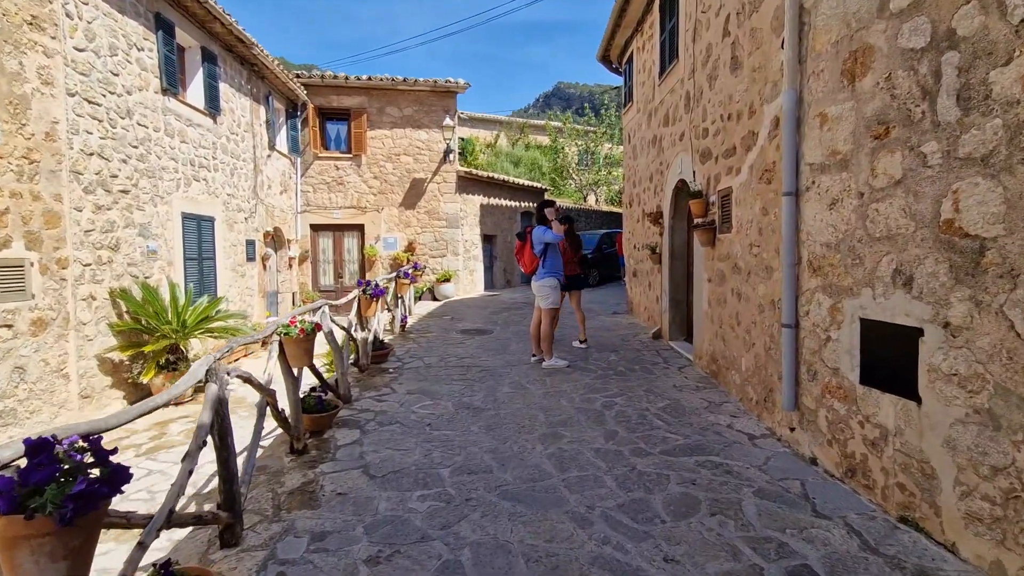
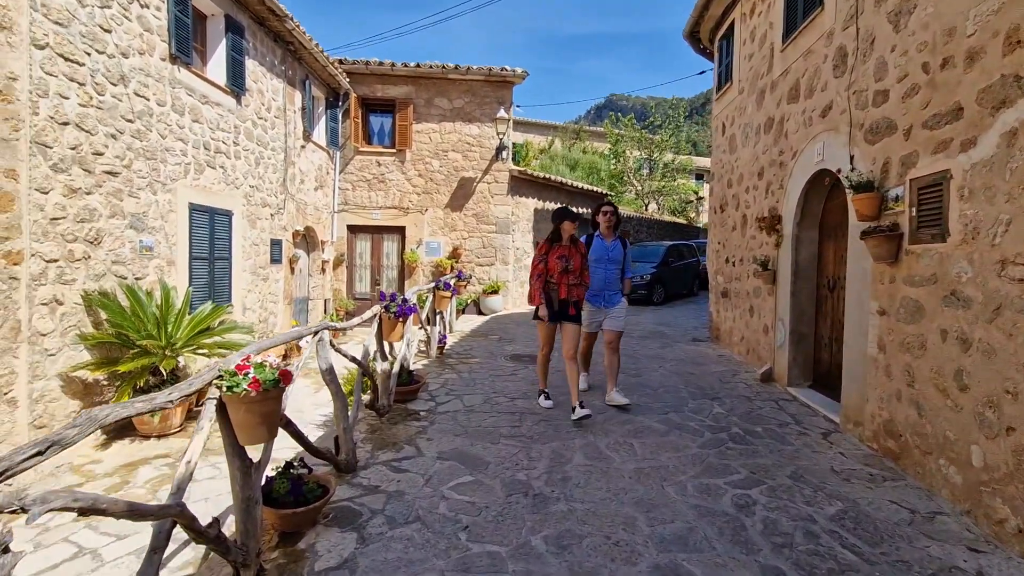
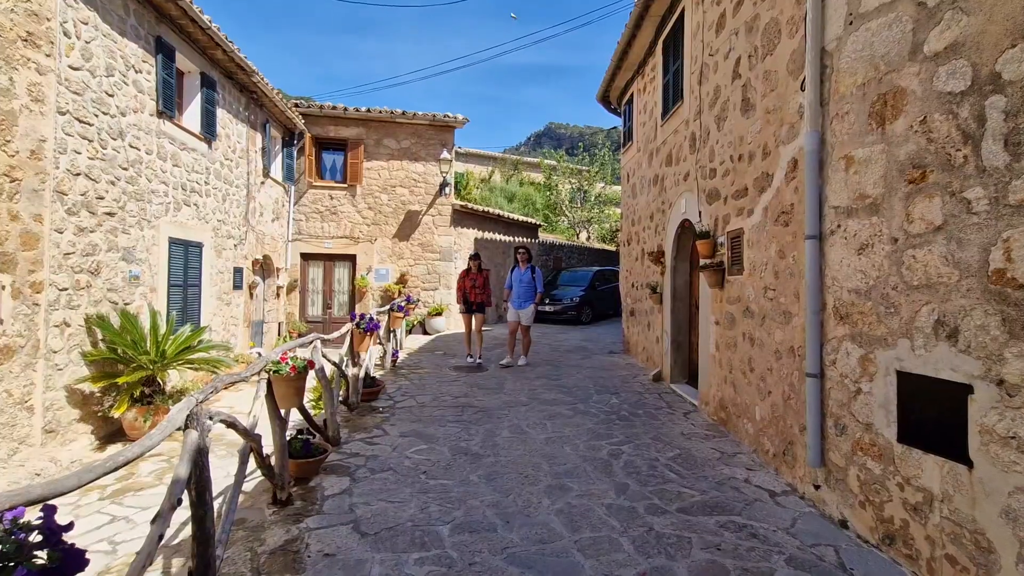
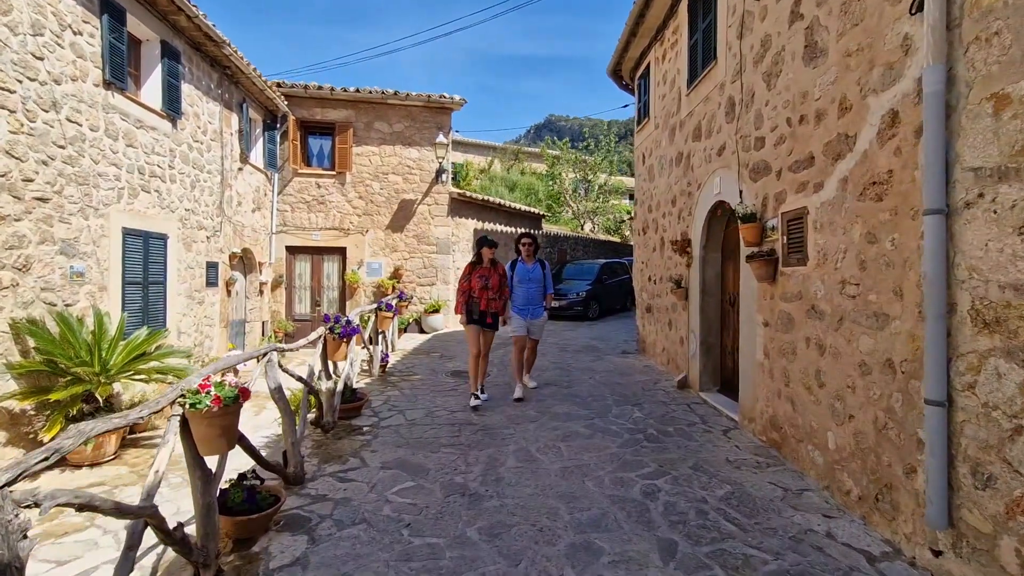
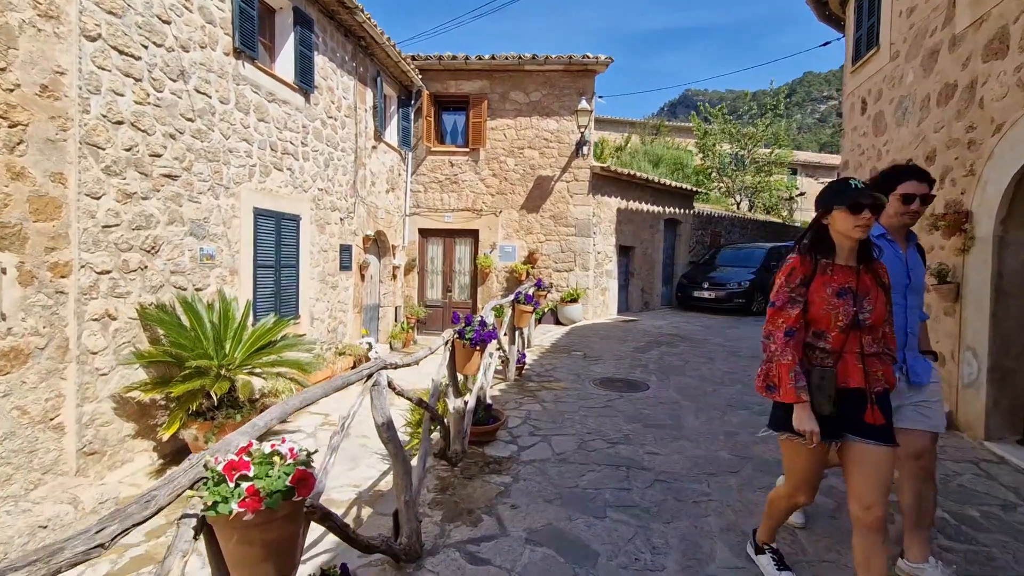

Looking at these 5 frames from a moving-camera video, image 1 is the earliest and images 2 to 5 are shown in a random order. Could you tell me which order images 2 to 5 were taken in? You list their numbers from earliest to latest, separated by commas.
3, 4, 2, 5
